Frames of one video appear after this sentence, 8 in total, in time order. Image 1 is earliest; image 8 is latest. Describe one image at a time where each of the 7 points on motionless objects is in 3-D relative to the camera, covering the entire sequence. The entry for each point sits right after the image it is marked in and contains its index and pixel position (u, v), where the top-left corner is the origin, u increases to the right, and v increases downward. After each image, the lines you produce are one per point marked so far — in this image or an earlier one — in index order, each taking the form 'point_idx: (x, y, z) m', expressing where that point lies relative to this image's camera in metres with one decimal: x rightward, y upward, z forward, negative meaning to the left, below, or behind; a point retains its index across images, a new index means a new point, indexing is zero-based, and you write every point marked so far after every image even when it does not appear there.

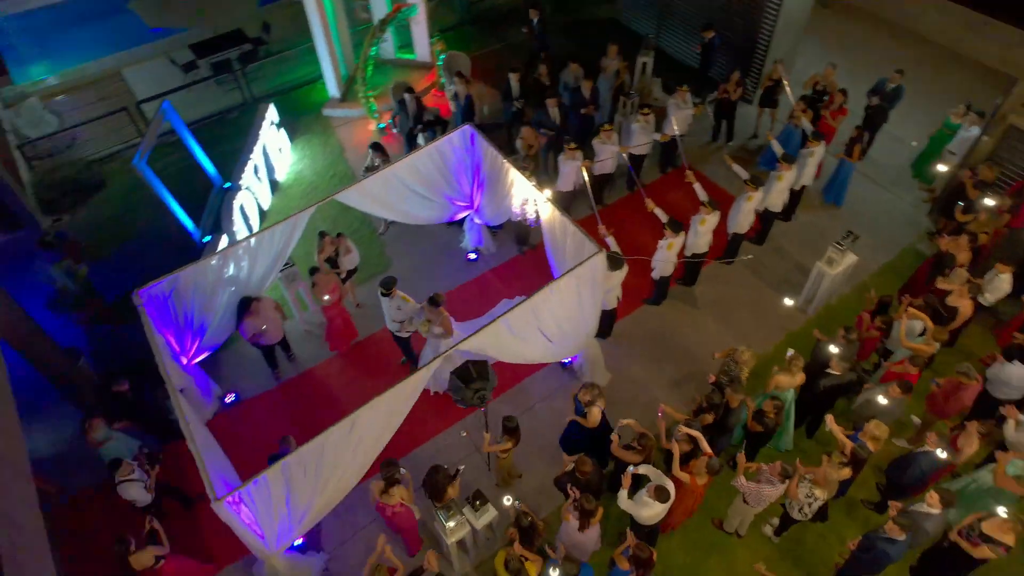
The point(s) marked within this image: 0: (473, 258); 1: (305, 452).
0: (-0.5, +0.3, +7.8) m
1: (-1.4, -1.1, +4.5) m
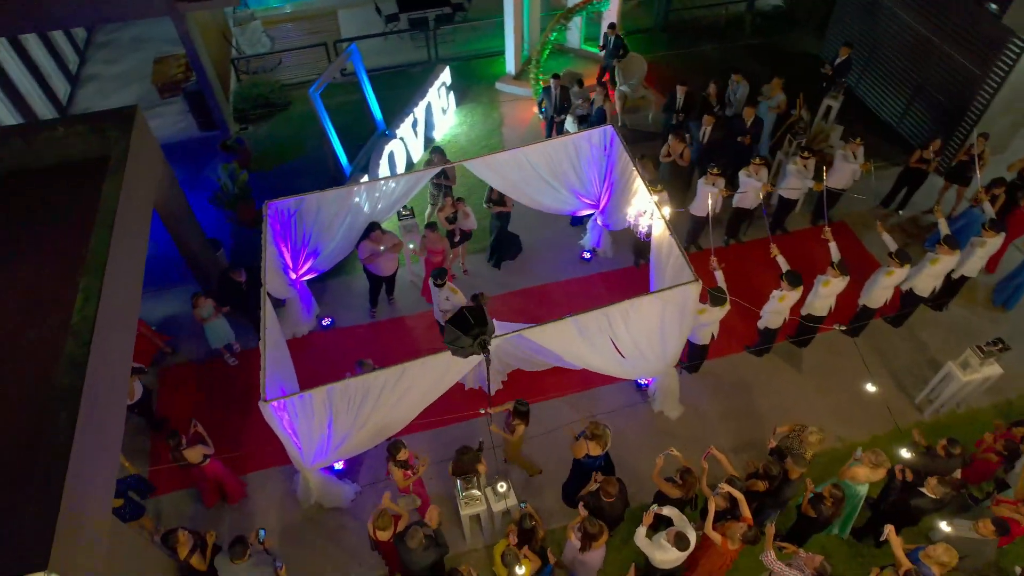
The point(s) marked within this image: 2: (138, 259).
0: (+0.8, +0.4, +7.8) m
1: (-1.2, -0.7, +4.8) m
2: (-2.9, +0.2, +5.2) m
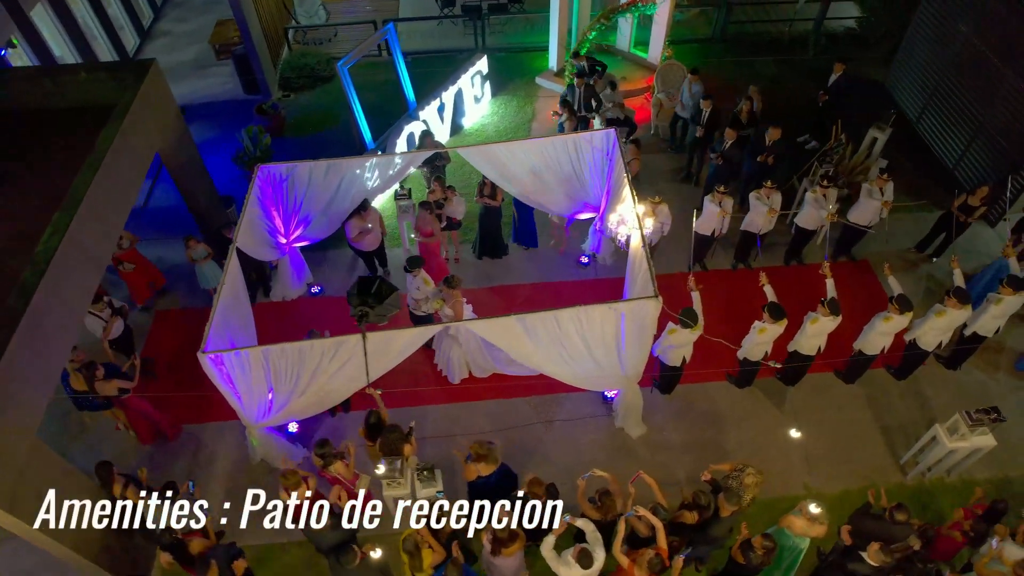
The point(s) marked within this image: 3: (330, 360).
0: (+0.8, +0.3, +7.6) m
1: (-1.6, -0.4, +4.9) m
2: (-3.2, +0.7, +5.5) m
3: (-1.4, -0.5, +5.1) m
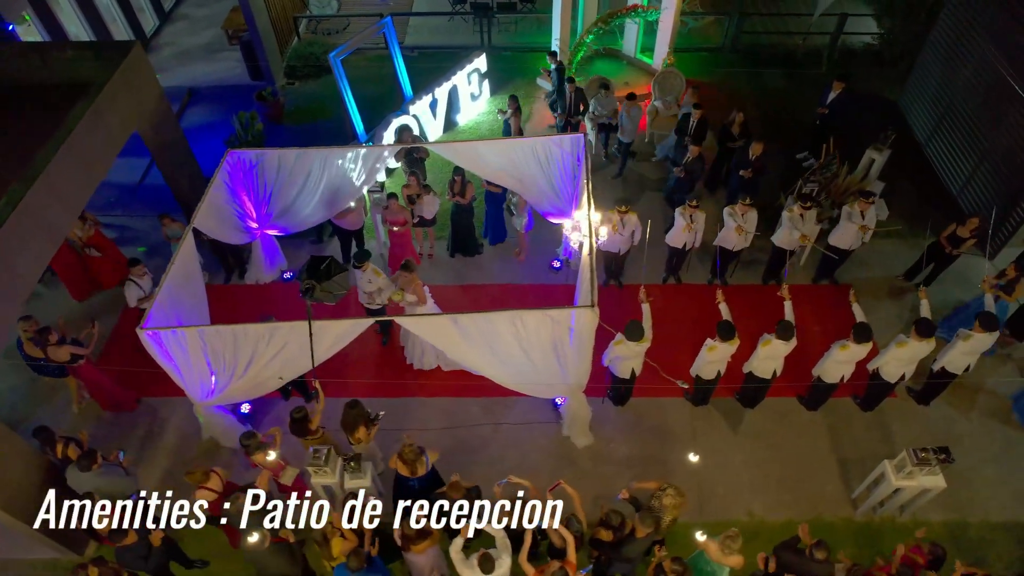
0: (+0.5, +0.2, +7.6) m
1: (-2.2, -0.3, +5.0) m
2: (-3.5, +0.9, +5.7) m
3: (-1.9, -0.4, +5.2) m
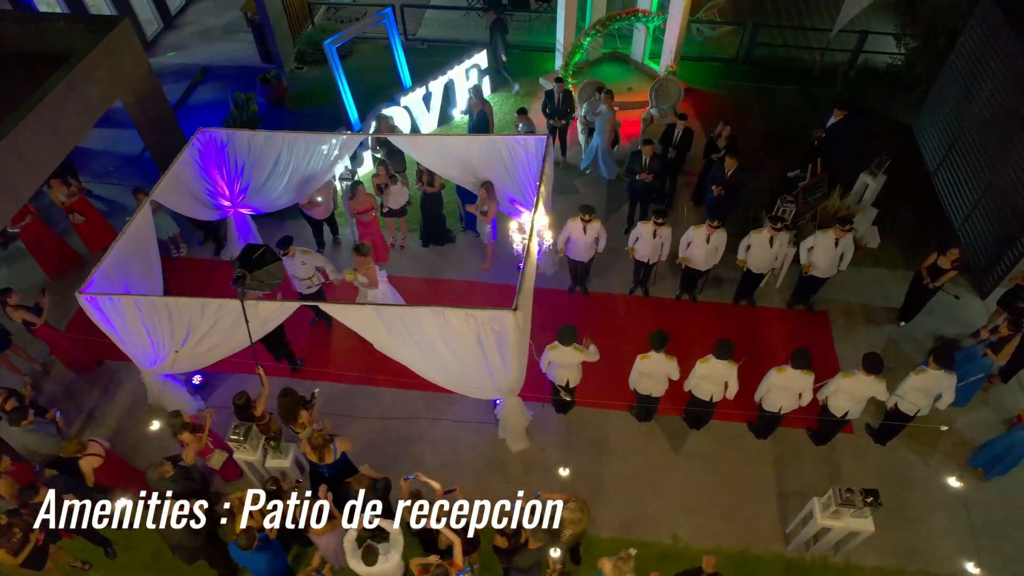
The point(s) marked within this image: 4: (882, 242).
0: (+0.1, +0.2, +7.5) m
1: (-2.7, -0.1, +5.2) m
2: (-4.0, +1.2, +6.0) m
3: (-2.5, -0.2, +5.3) m
4: (+4.2, +0.5, +7.8) m
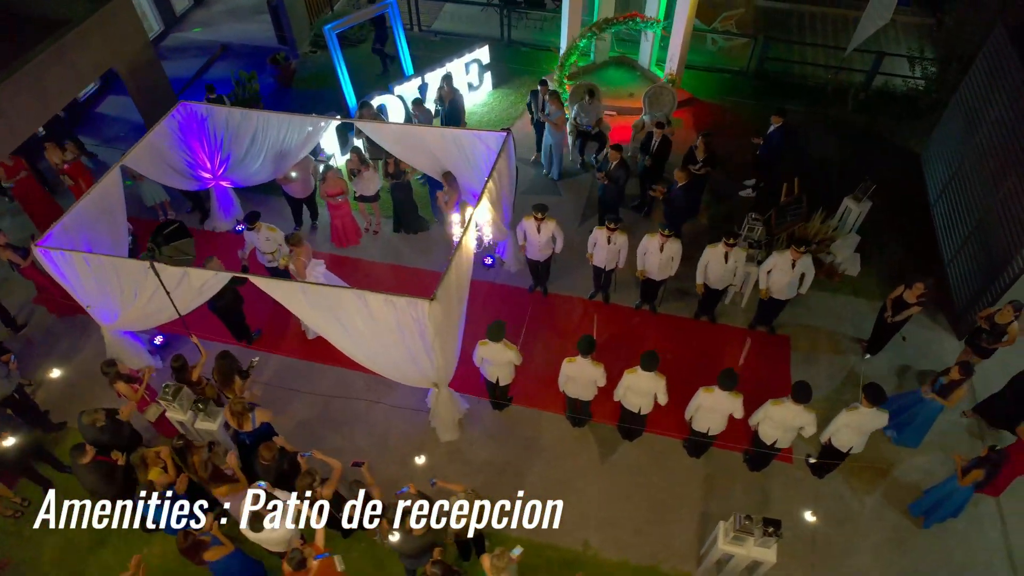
0: (-0.2, +0.3, +7.5) m
1: (-3.3, +0.2, +5.5) m
2: (-4.3, +1.7, +6.3) m
3: (-3.0, +0.1, +5.6) m
4: (+3.9, +0.2, +7.5) m
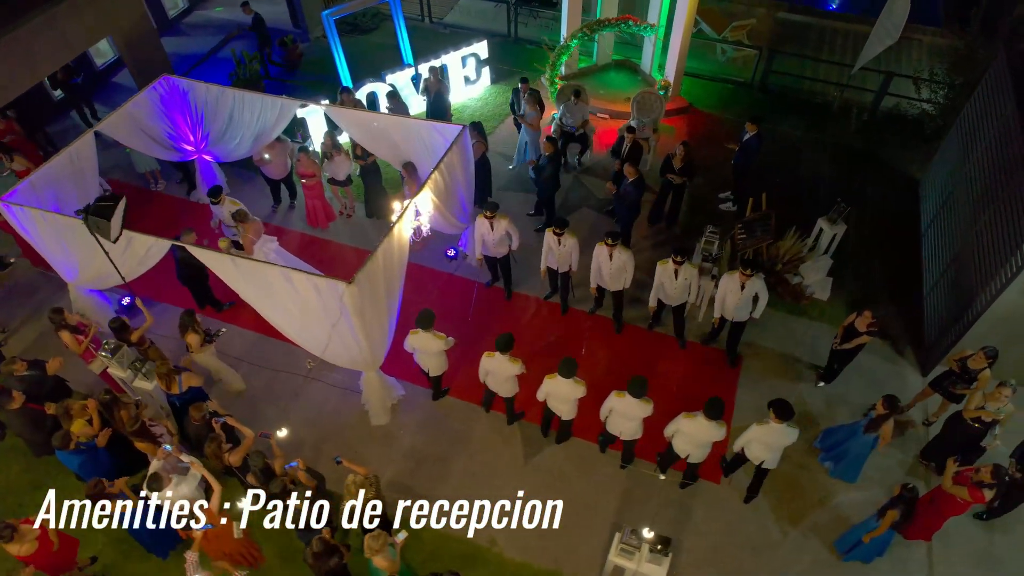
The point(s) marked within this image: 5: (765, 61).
0: (-0.7, +0.4, +7.6) m
1: (-3.9, +0.6, +5.7) m
2: (-4.7, +2.1, +6.7) m
3: (-3.6, +0.4, +5.8) m
4: (+3.4, -0.1, +7.2) m
5: (+3.4, +3.1, +9.2) m
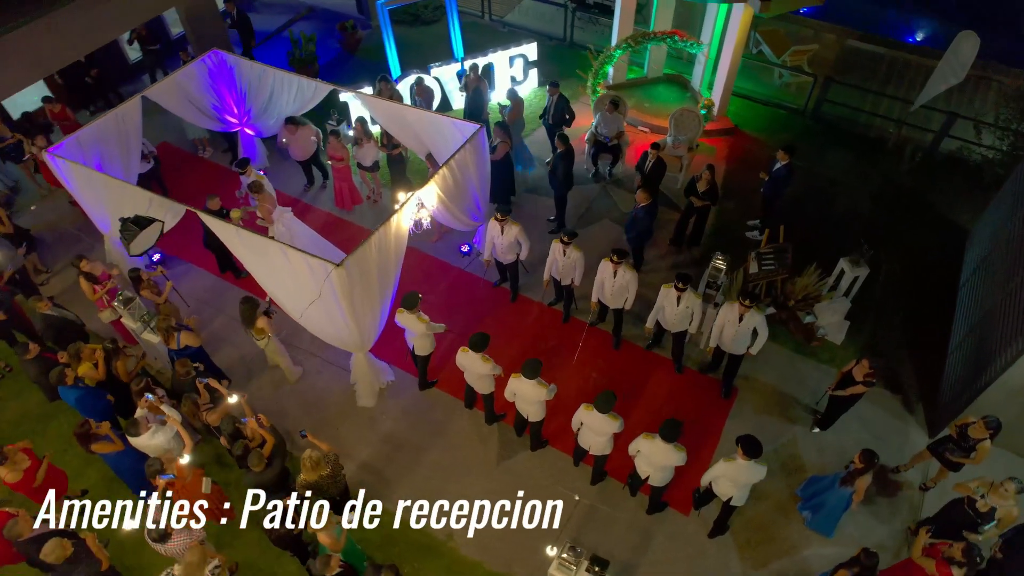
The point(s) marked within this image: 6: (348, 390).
0: (-0.5, +0.4, +7.7) m
1: (-3.8, +1.0, +6.2) m
2: (-4.4, +2.7, +7.2) m
3: (-3.6, +0.8, +6.2) m
4: (+3.4, -0.5, +6.9) m
5: (+4.0, +2.6, +8.8) m
6: (-1.6, -1.0, +6.6) m
